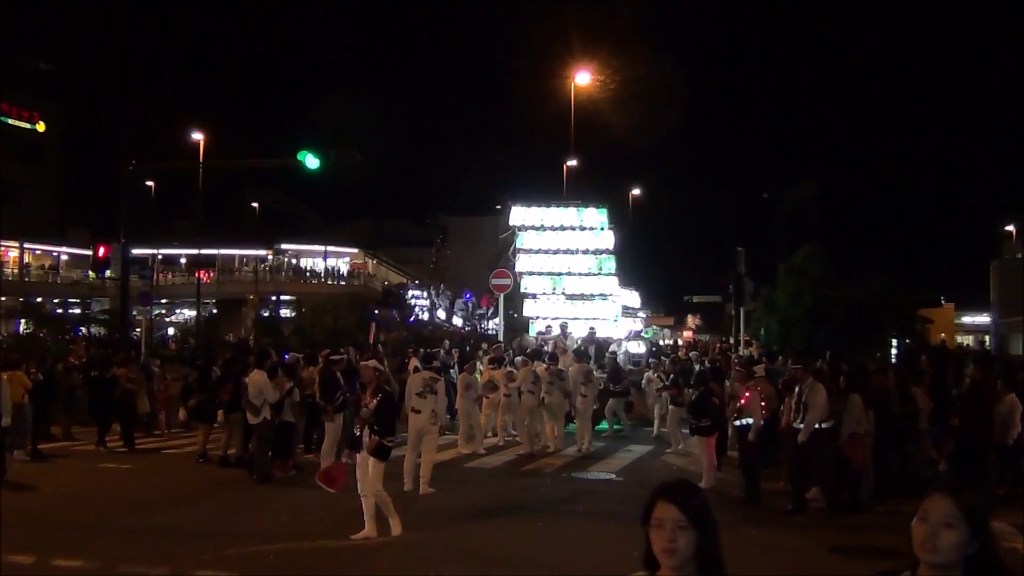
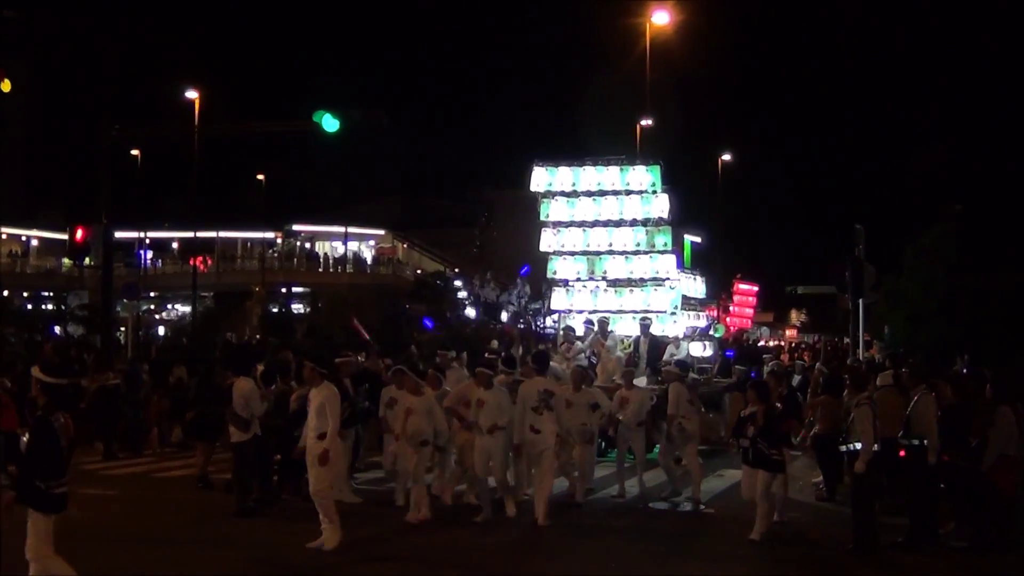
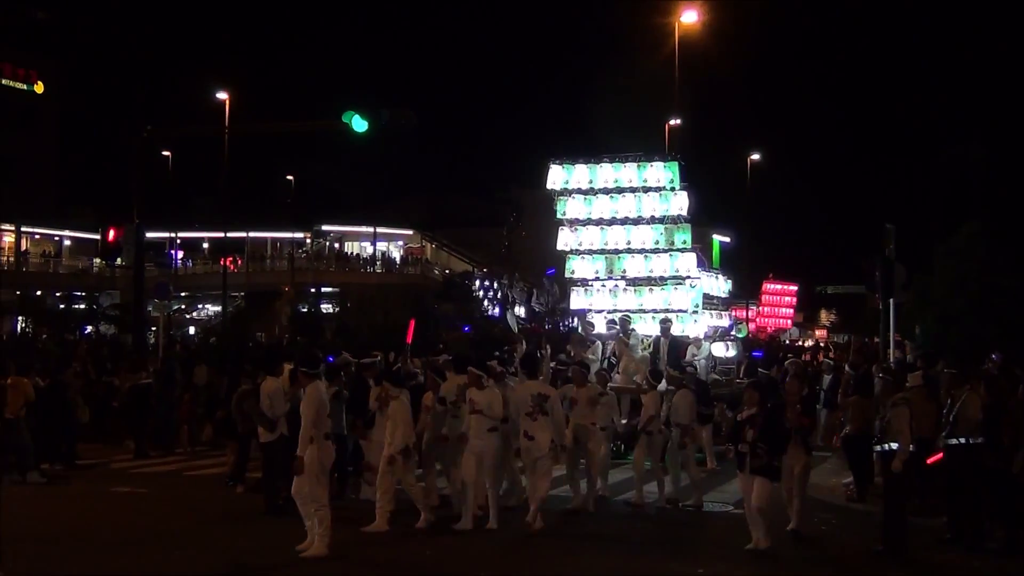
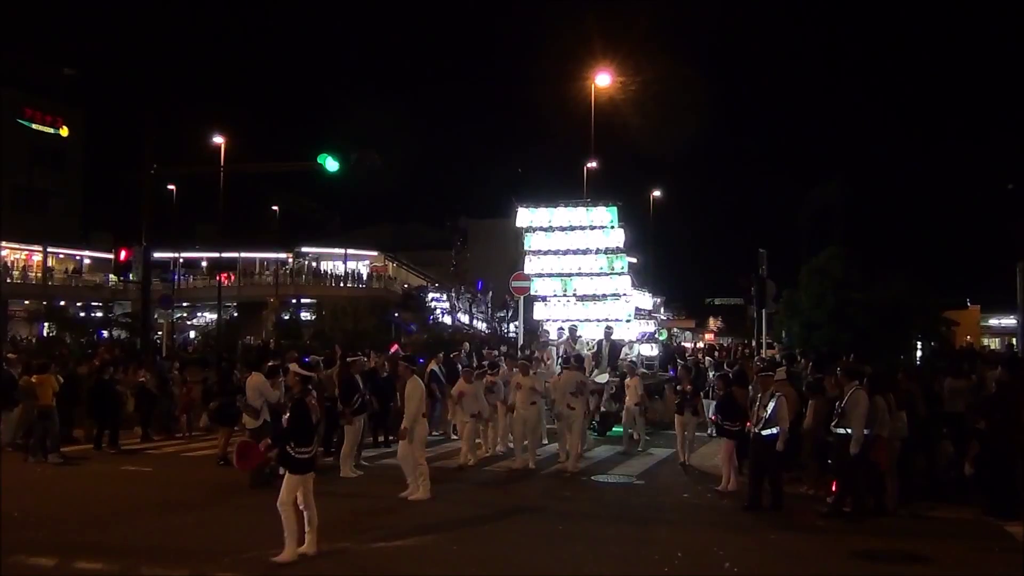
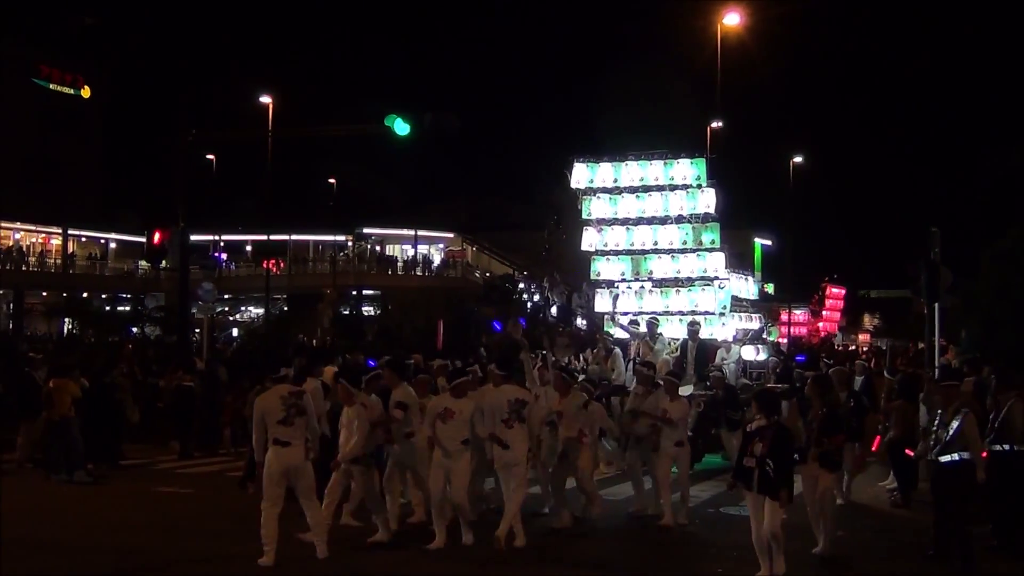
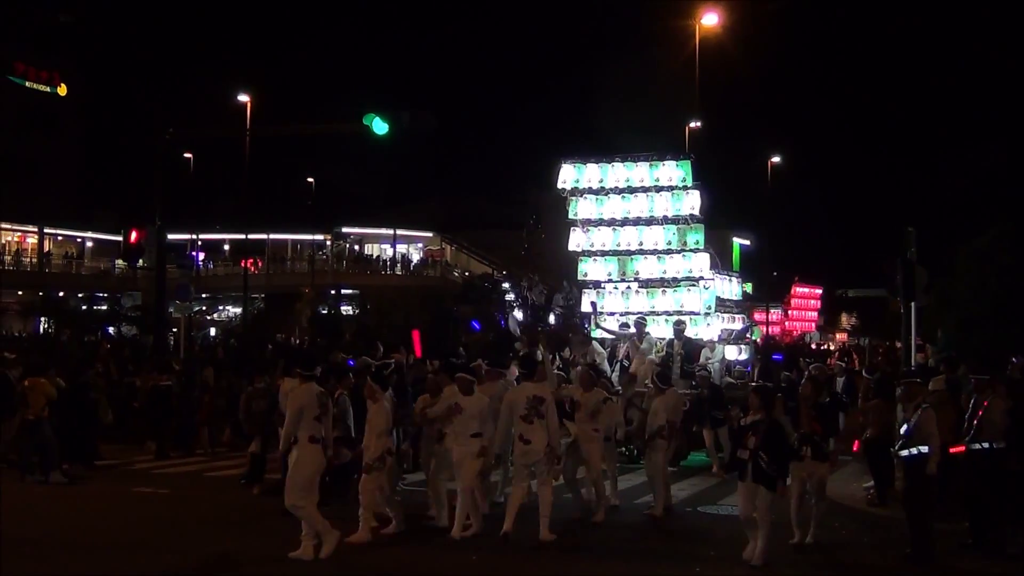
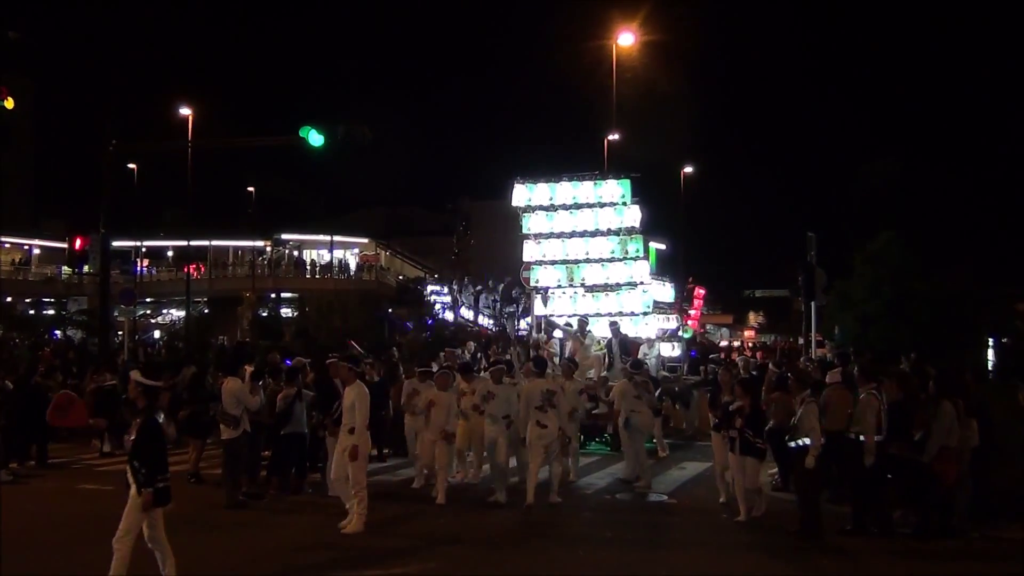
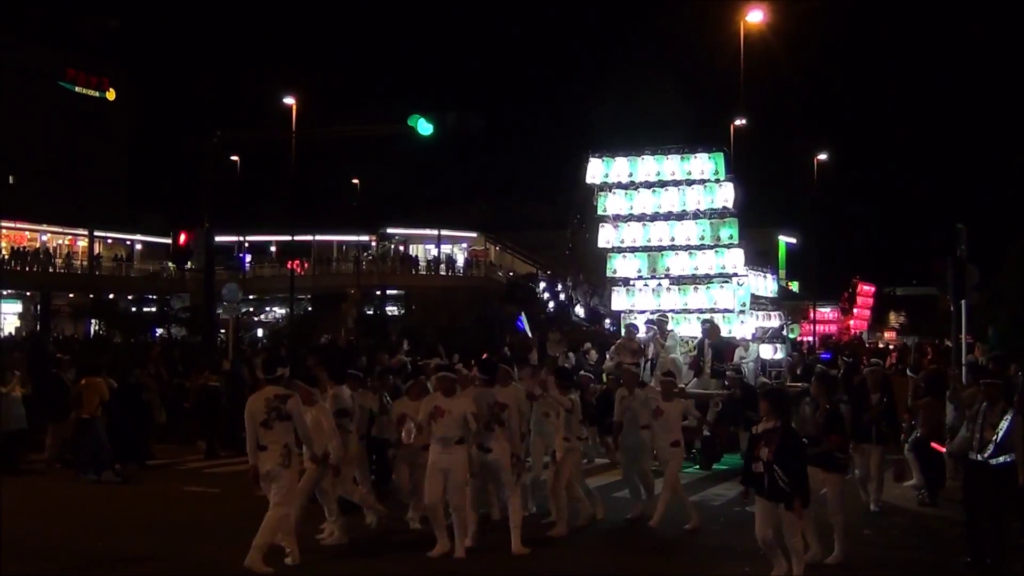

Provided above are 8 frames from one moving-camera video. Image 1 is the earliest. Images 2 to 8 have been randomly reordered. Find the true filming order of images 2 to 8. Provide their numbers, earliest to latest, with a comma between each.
4, 7, 2, 3, 6, 5, 8
